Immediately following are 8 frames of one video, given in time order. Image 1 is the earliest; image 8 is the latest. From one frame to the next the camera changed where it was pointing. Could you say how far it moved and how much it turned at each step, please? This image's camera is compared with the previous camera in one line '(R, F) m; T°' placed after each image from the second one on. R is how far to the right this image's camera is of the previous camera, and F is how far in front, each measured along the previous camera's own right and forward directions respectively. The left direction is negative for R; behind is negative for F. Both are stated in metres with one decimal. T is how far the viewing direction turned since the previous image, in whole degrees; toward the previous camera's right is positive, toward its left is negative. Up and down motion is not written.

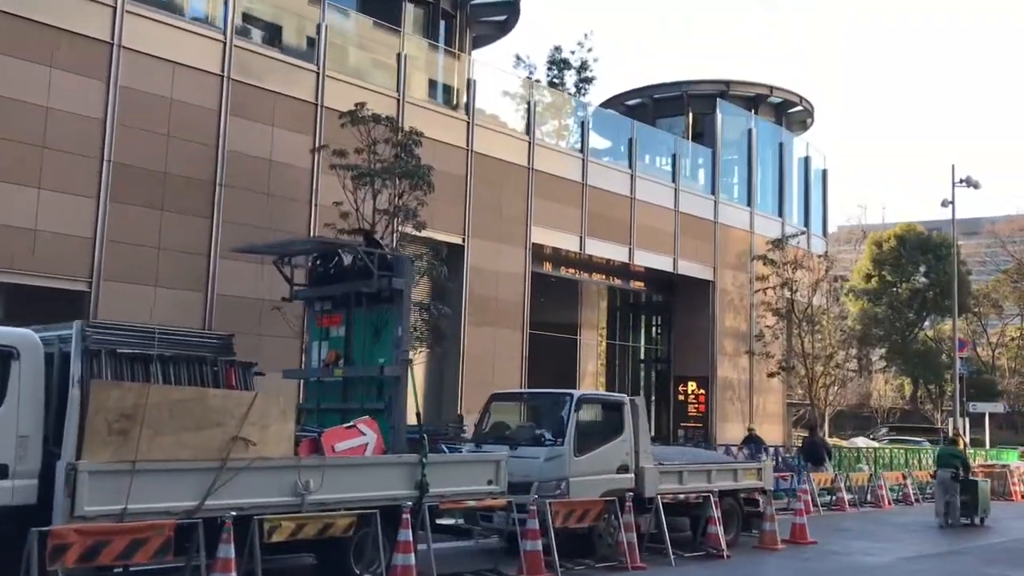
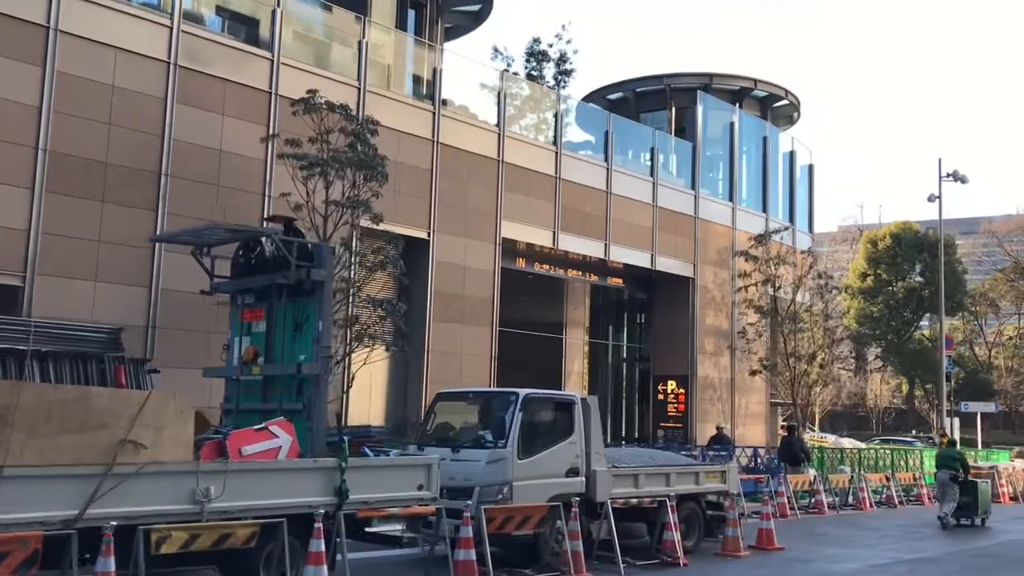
(+0.7, +0.7) m; 0°
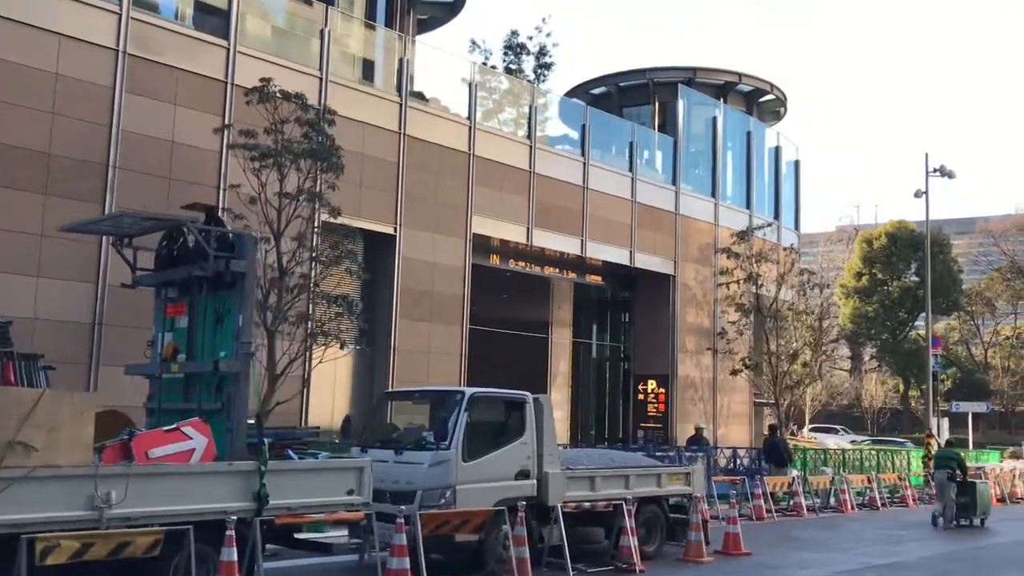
(+0.6, +0.6) m; 0°
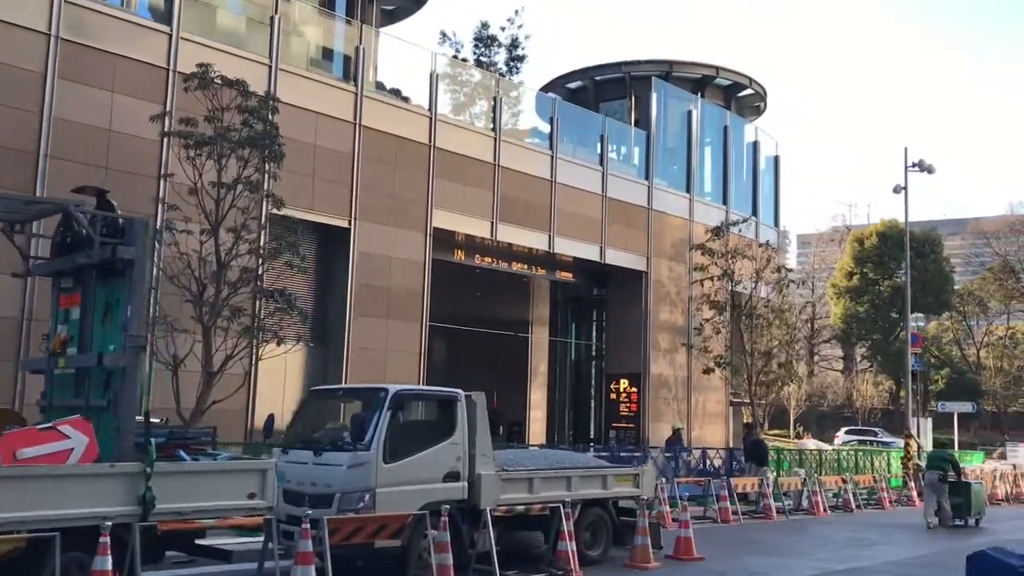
(+0.8, +0.6) m; 0°
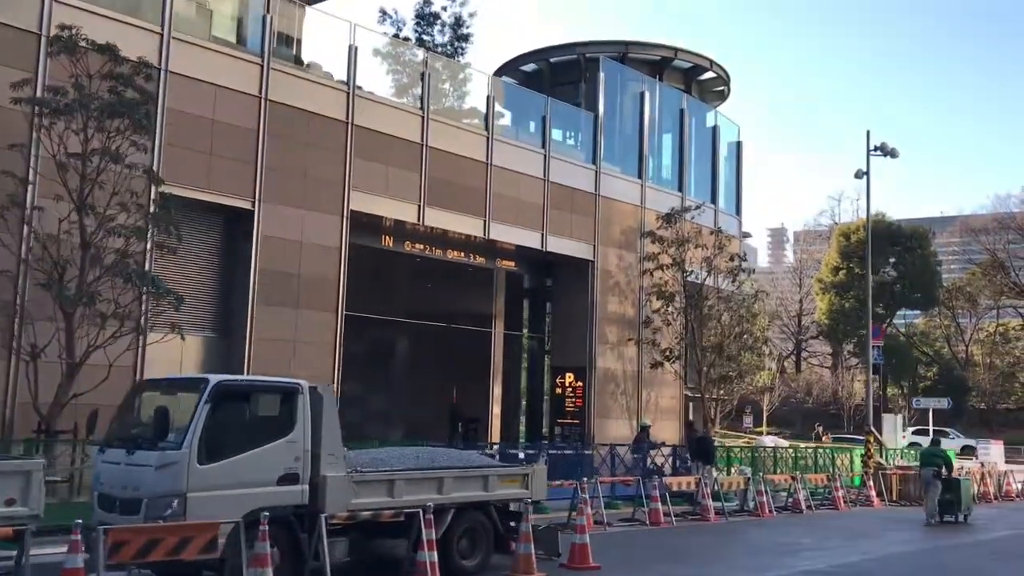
(+1.5, +1.3) m; 0°
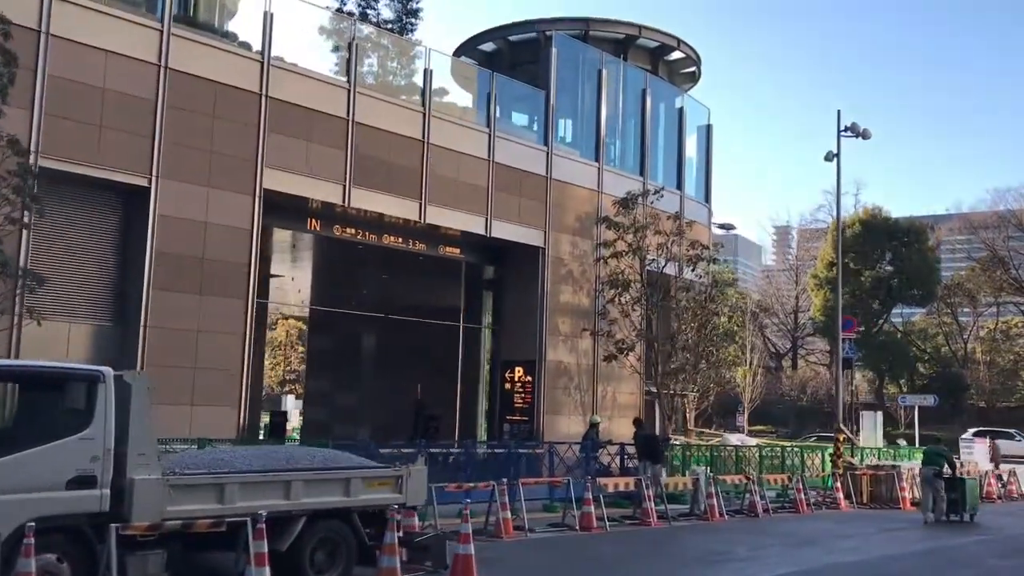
(+1.5, +1.5) m; 0°
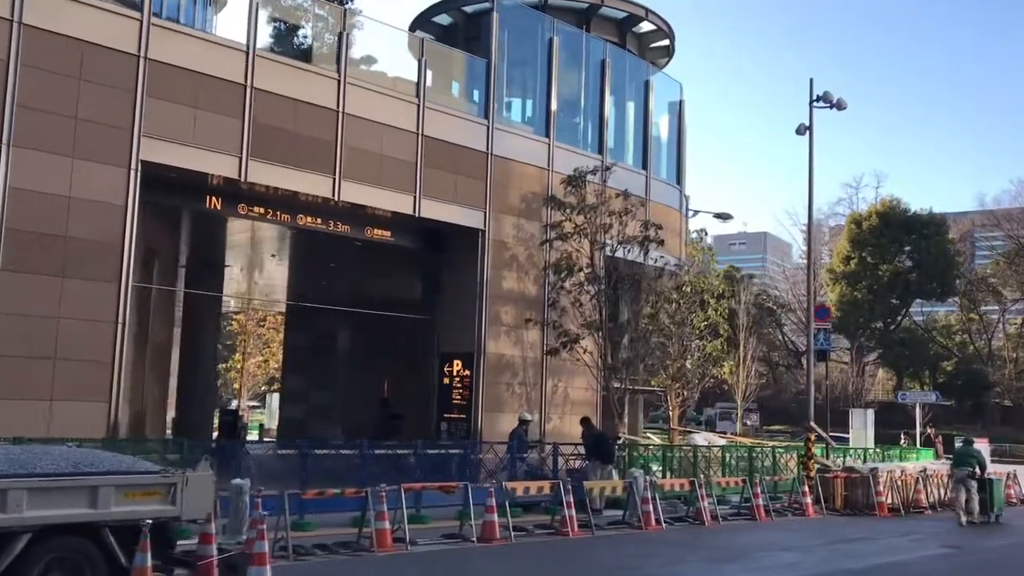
(+2.1, +2.0) m; -2°
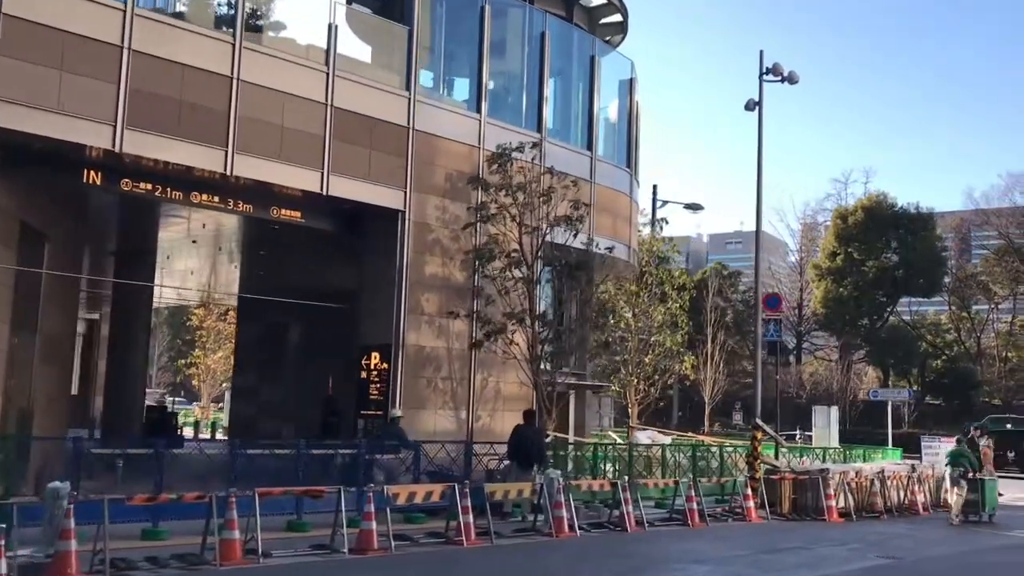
(+1.6, +1.6) m; 0°
